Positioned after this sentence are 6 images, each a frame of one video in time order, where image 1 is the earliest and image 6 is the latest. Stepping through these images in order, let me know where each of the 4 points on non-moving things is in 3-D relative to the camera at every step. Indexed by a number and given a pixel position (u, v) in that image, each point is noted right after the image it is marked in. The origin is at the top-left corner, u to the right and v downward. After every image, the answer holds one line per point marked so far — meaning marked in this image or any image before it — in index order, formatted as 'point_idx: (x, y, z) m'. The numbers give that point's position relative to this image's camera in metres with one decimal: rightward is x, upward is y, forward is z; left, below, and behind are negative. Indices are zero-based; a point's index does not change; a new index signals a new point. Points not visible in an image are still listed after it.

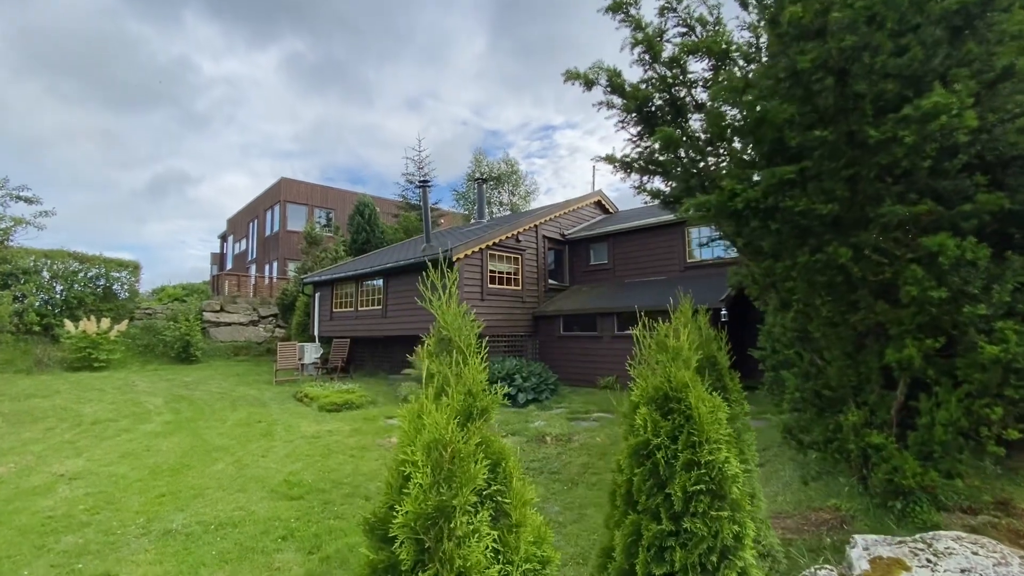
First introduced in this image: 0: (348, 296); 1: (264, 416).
0: (-3.9, -0.2, +12.8) m
1: (-3.9, -2.0, +8.3) m
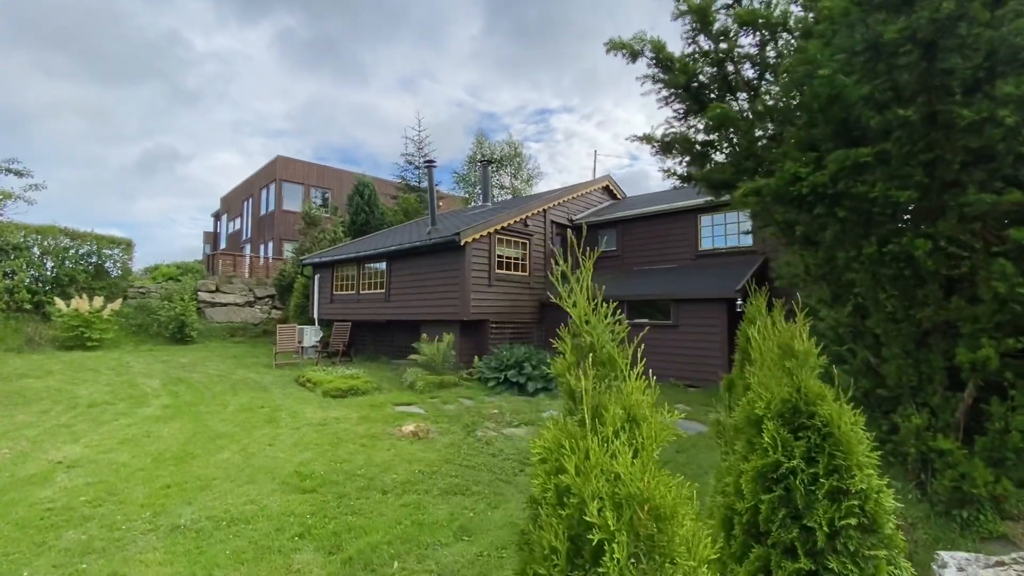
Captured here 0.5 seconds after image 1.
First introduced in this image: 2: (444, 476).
0: (-3.8, +0.2, +12.5) m
1: (-3.7, -1.7, +8.0) m
2: (-0.7, -1.9, +5.4) m
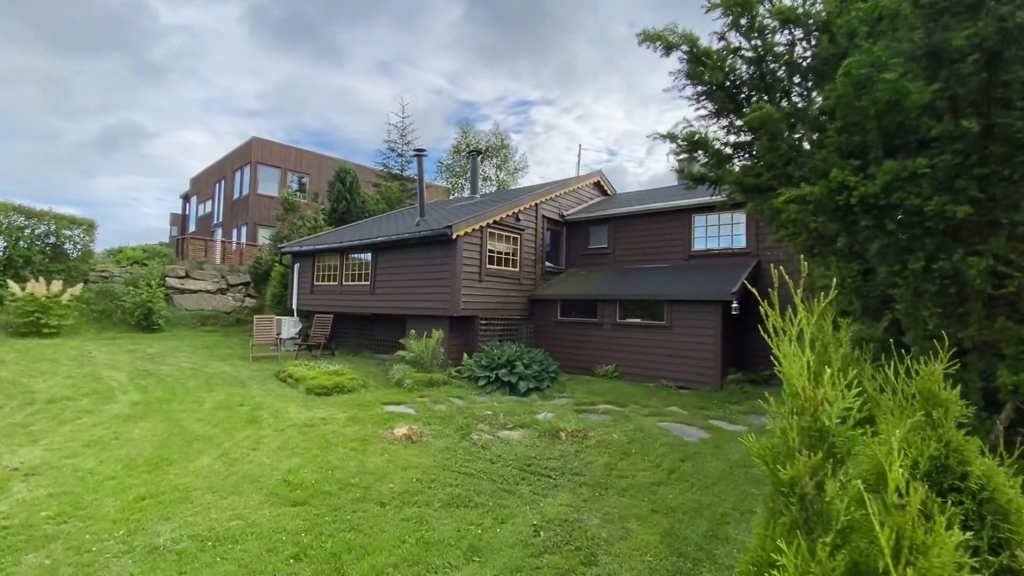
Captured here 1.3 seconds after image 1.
0: (-4.1, +0.4, +12.0) m
1: (-3.8, -1.6, +7.6) m
2: (-0.7, -1.9, +5.1) m
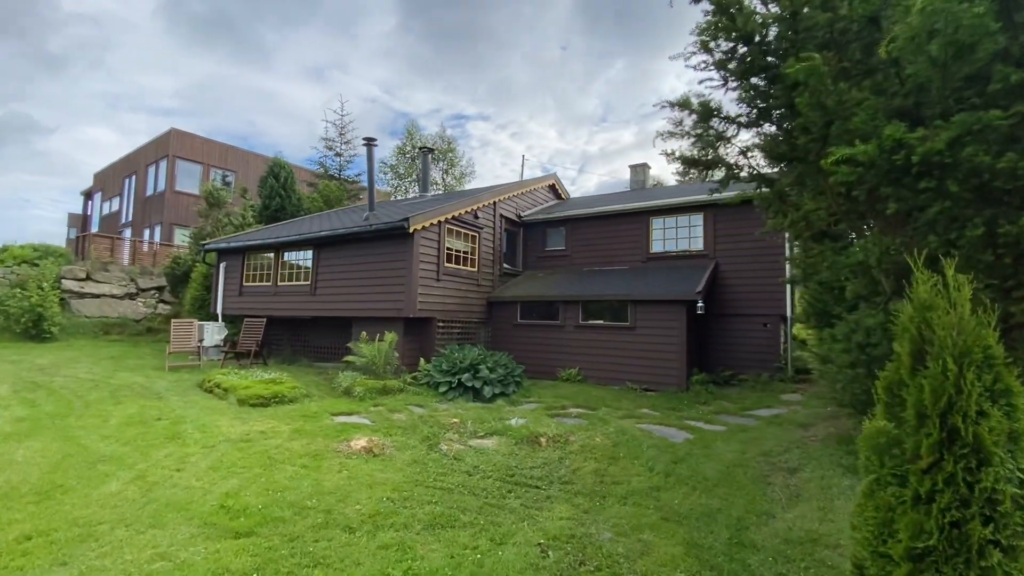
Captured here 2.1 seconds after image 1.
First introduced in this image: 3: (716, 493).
0: (-5.0, +0.4, +10.8) m
1: (-4.2, -1.5, +6.4) m
2: (-0.8, -1.7, +4.3) m
3: (+1.8, -1.8, +4.7) m
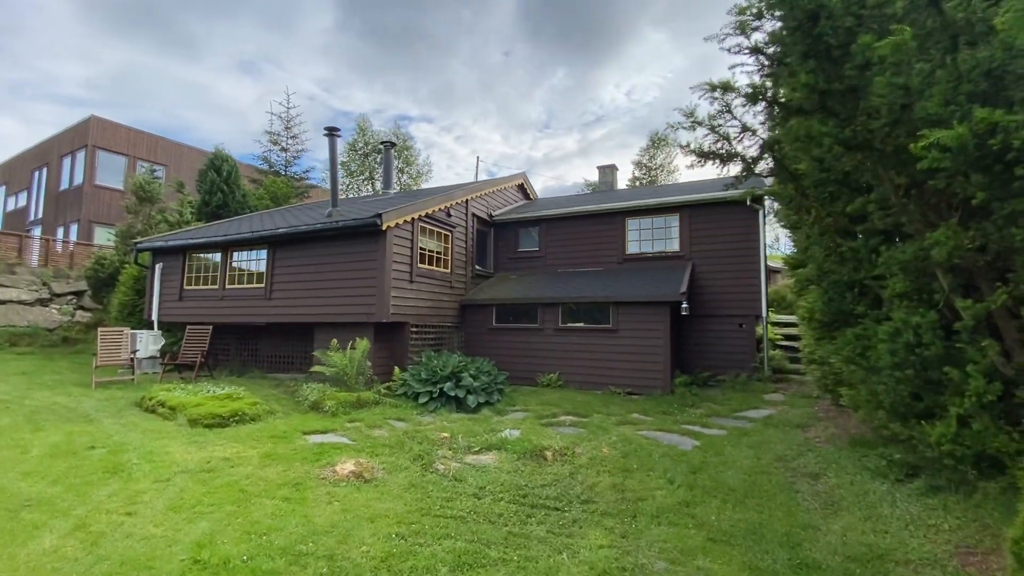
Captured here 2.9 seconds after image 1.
0: (-5.5, +0.3, +9.7) m
1: (-4.2, -1.5, +5.4) m
2: (-0.5, -1.7, +3.7) m
3: (+2.0, -1.8, +4.4) m
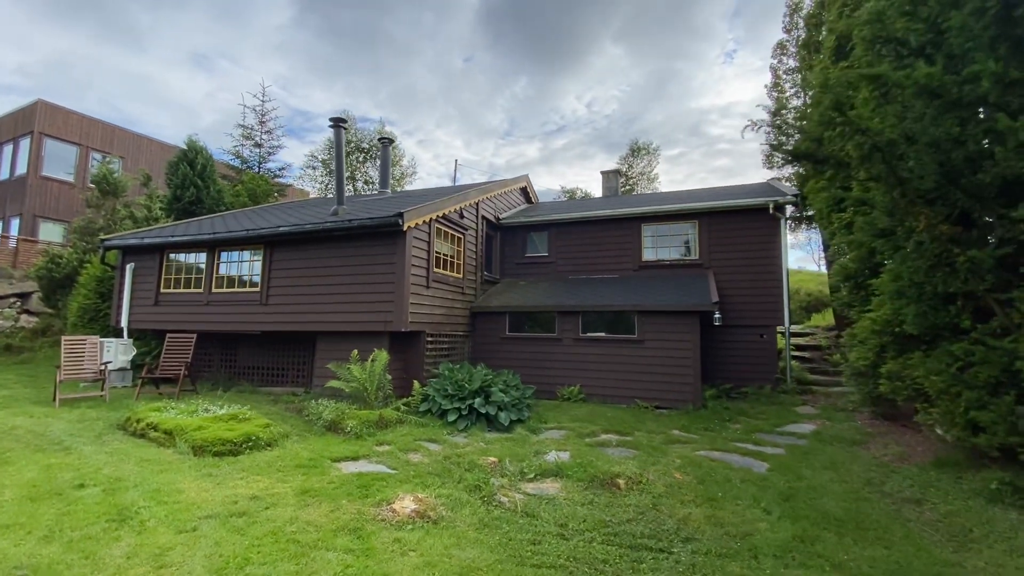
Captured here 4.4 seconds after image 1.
0: (-5.2, +0.3, +8.6) m
1: (-3.6, -1.5, +4.4) m
2: (+0.2, -1.8, +3.0) m
3: (+2.7, -1.9, +3.9) m
